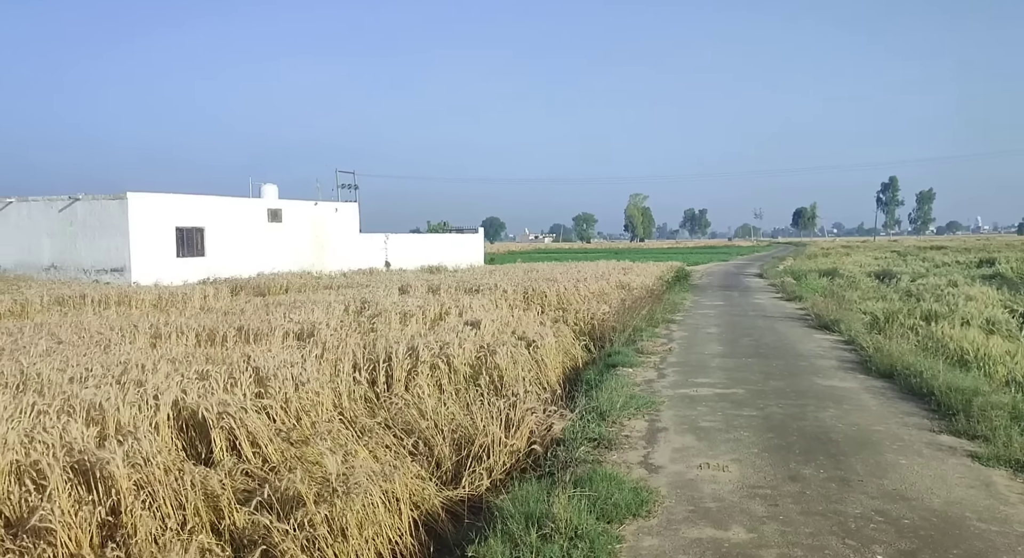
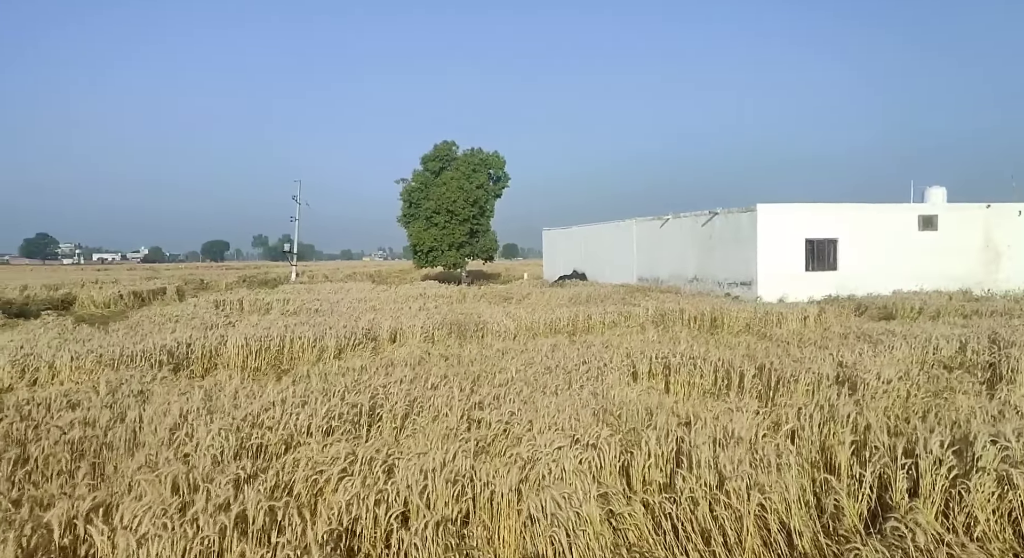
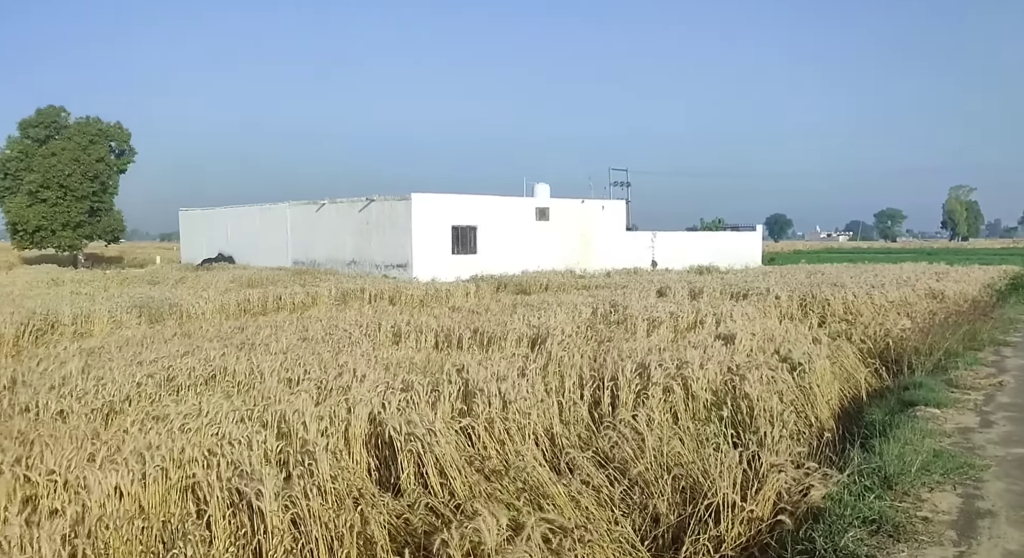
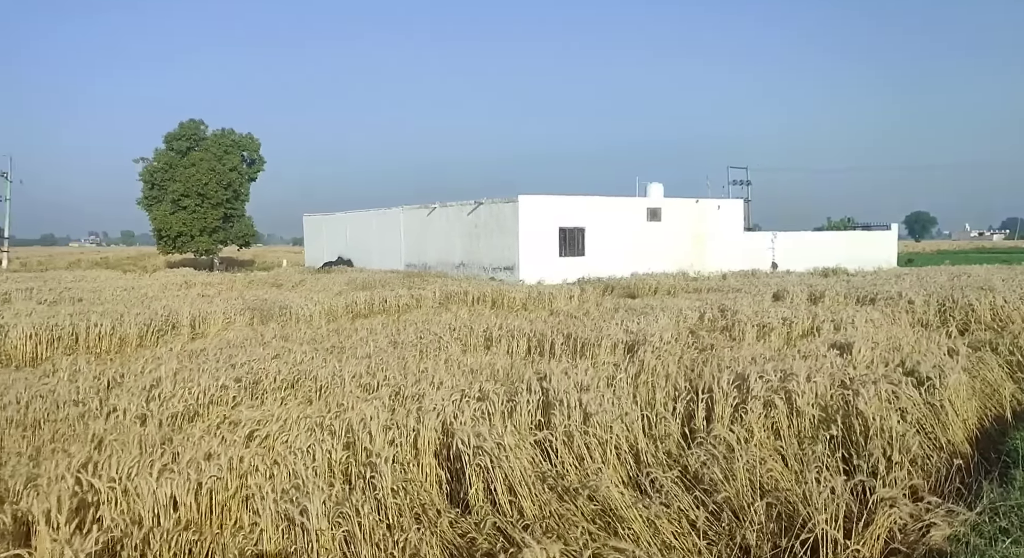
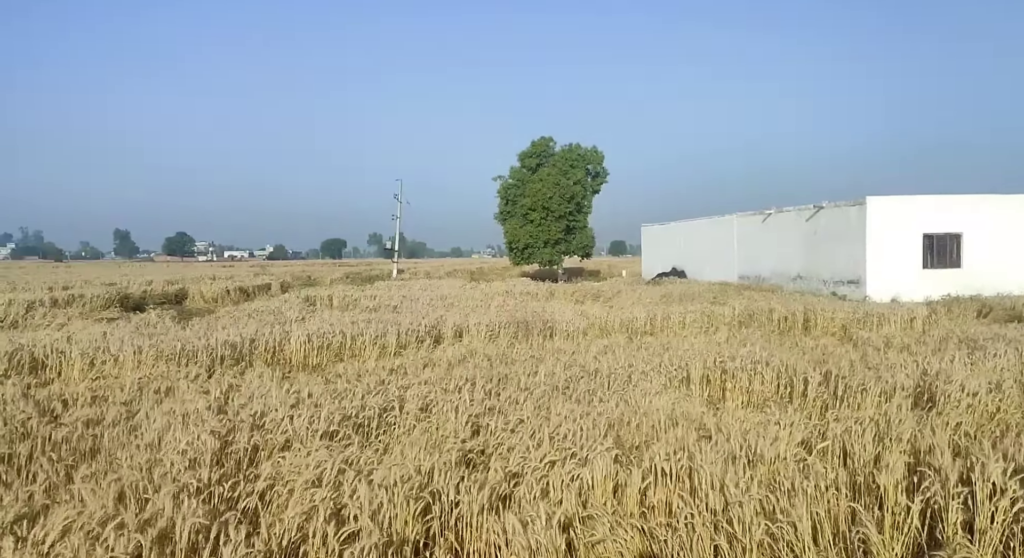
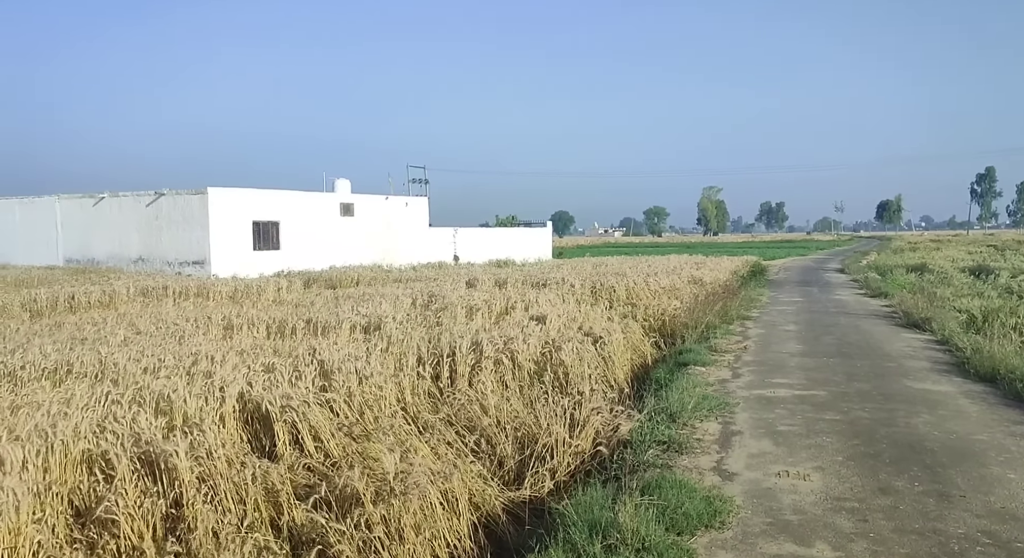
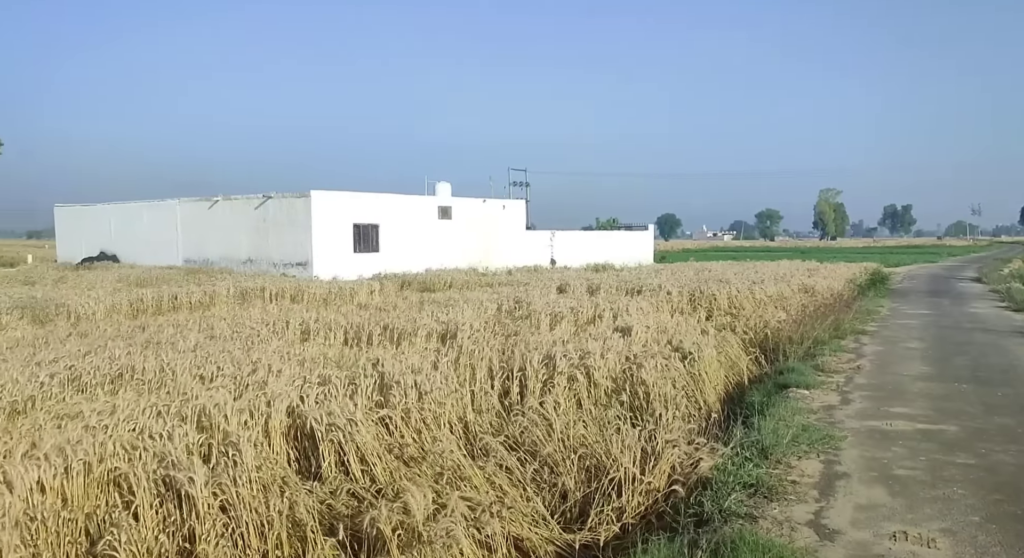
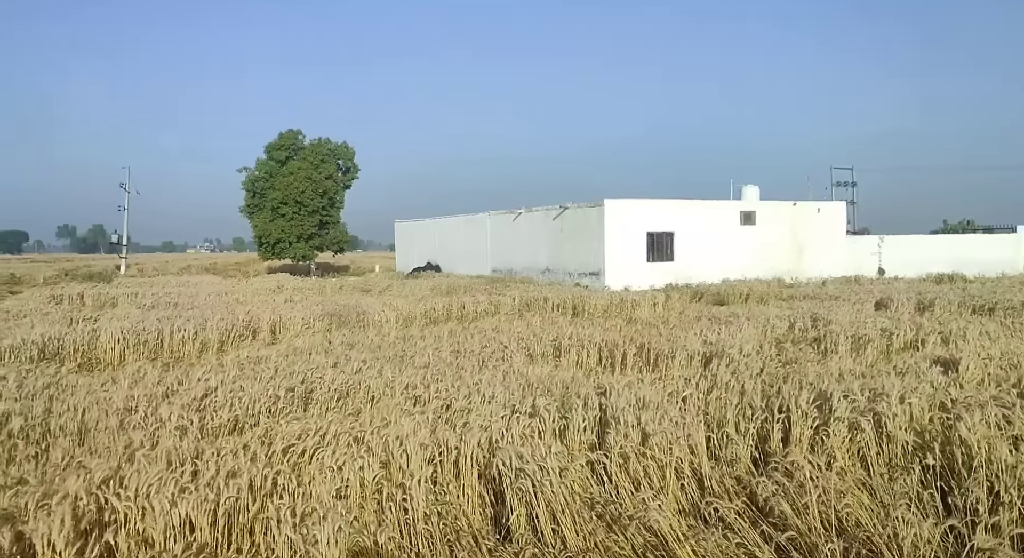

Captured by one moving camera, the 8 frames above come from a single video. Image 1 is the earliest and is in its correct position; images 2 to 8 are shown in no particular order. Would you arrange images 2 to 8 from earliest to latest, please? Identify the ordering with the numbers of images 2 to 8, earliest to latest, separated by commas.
6, 7, 3, 4, 8, 2, 5
